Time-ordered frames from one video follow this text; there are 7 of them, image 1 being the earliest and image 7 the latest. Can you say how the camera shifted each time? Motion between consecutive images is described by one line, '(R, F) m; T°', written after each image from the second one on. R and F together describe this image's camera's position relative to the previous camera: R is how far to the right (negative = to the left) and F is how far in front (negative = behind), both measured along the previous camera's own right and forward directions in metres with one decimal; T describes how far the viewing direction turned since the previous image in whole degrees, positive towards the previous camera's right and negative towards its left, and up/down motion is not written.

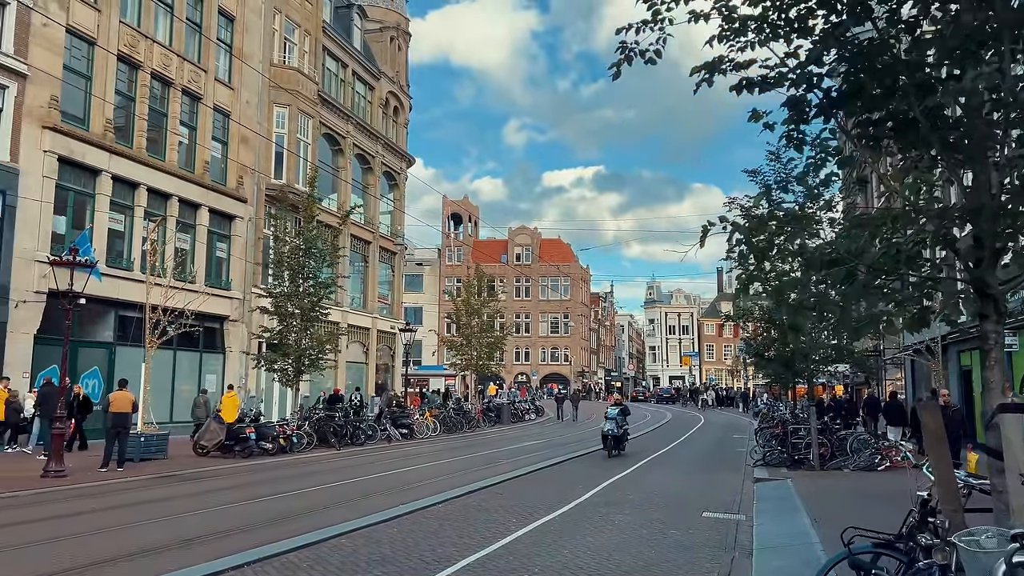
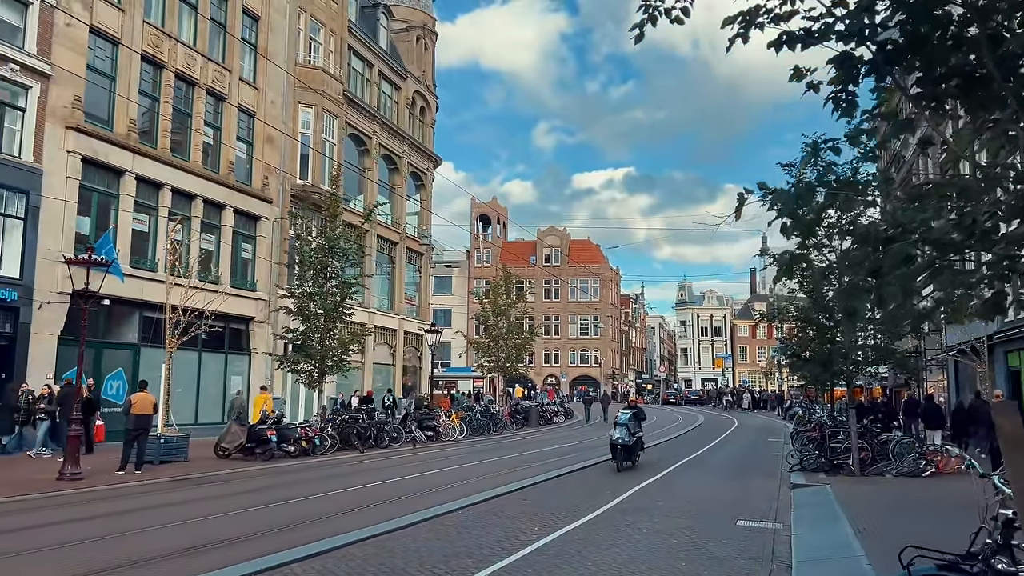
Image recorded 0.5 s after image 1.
(+0.1, +0.5) m; -2°
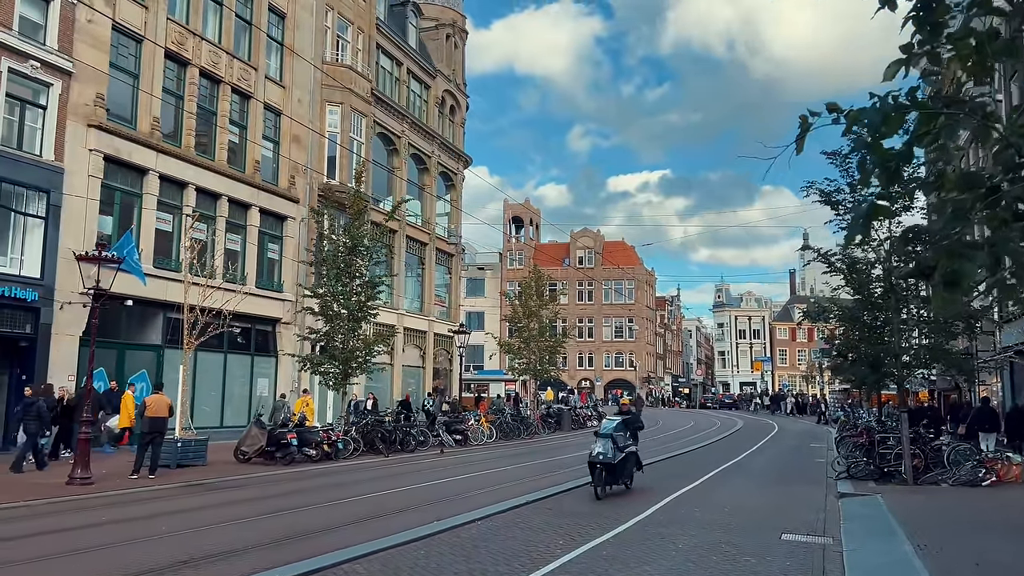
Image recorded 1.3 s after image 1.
(+0.1, +0.8) m; -2°
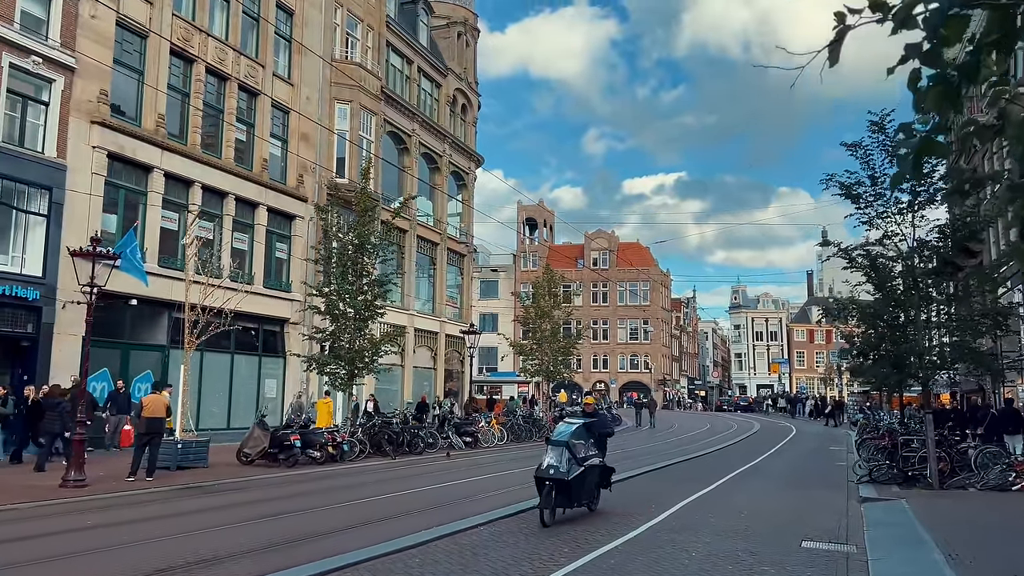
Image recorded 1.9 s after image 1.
(+0.1, +0.5) m; -1°
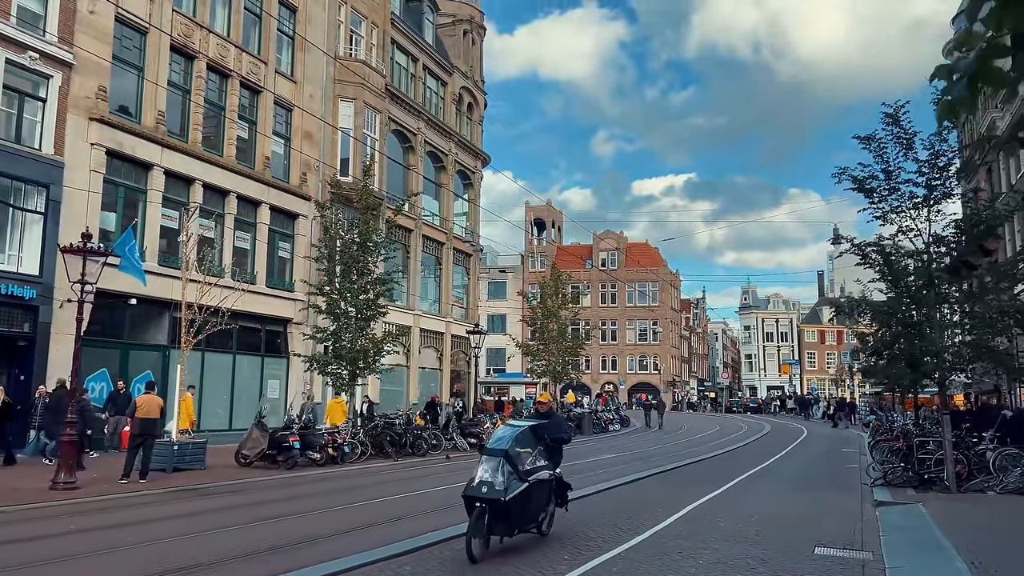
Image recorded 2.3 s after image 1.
(+0.1, +0.4) m; -1°
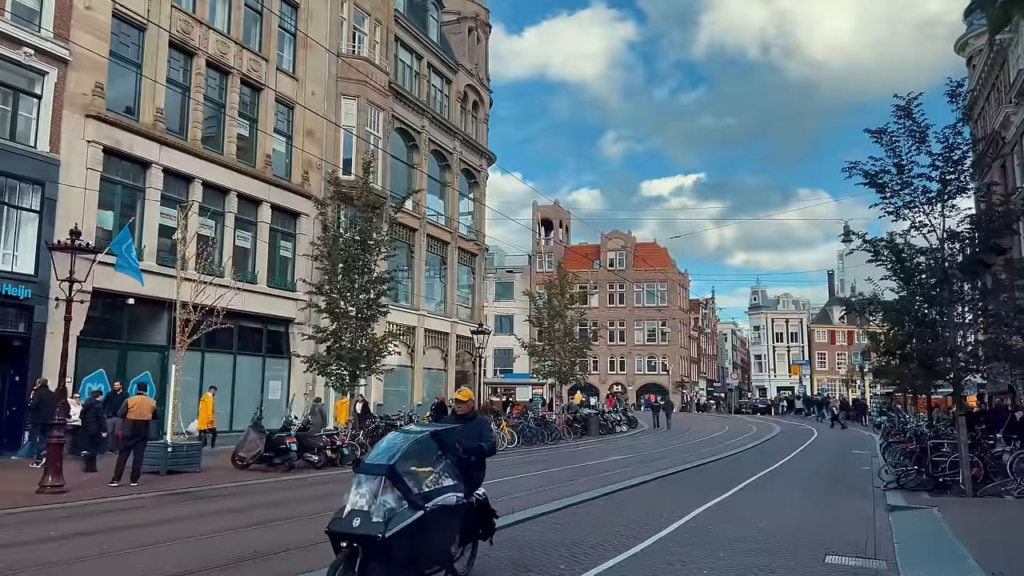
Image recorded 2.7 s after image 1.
(+0.1, +0.4) m; -1°
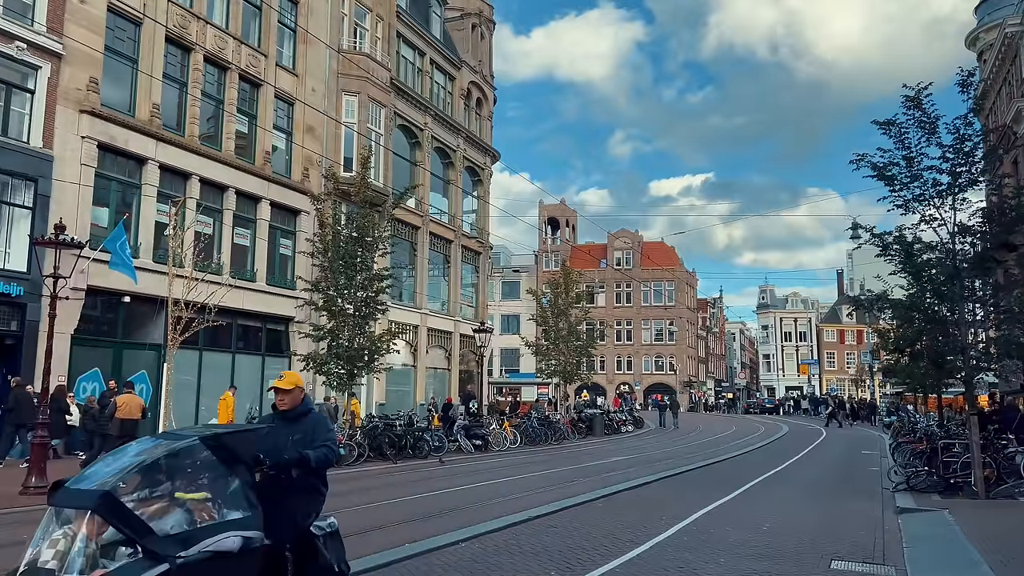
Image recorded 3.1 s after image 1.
(+0.2, +0.4) m; -1°
